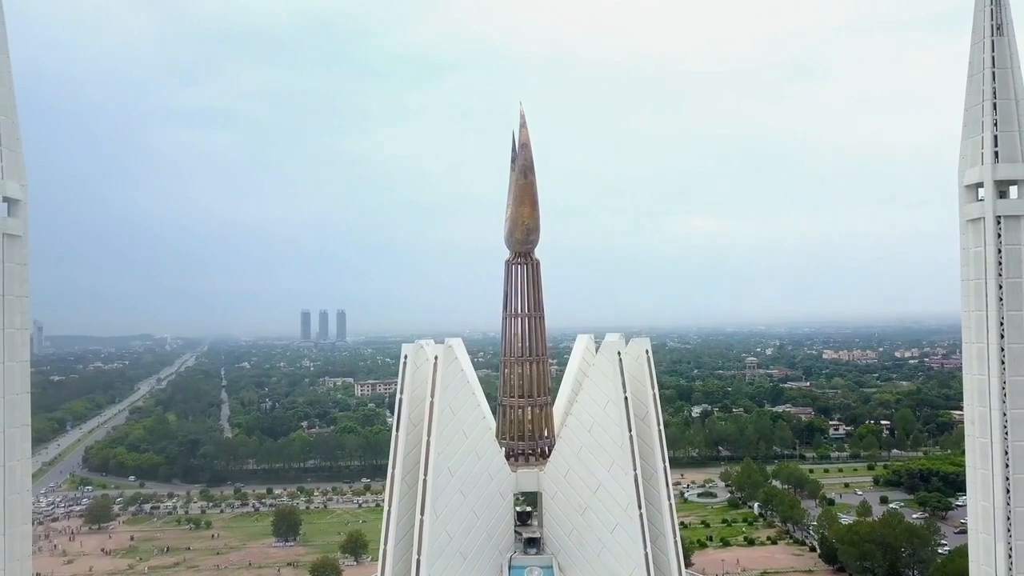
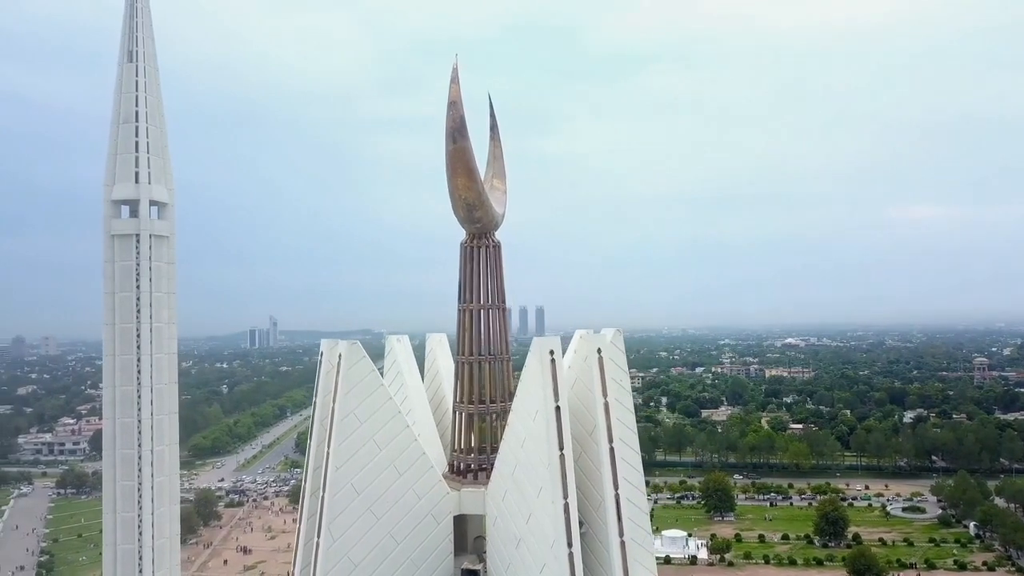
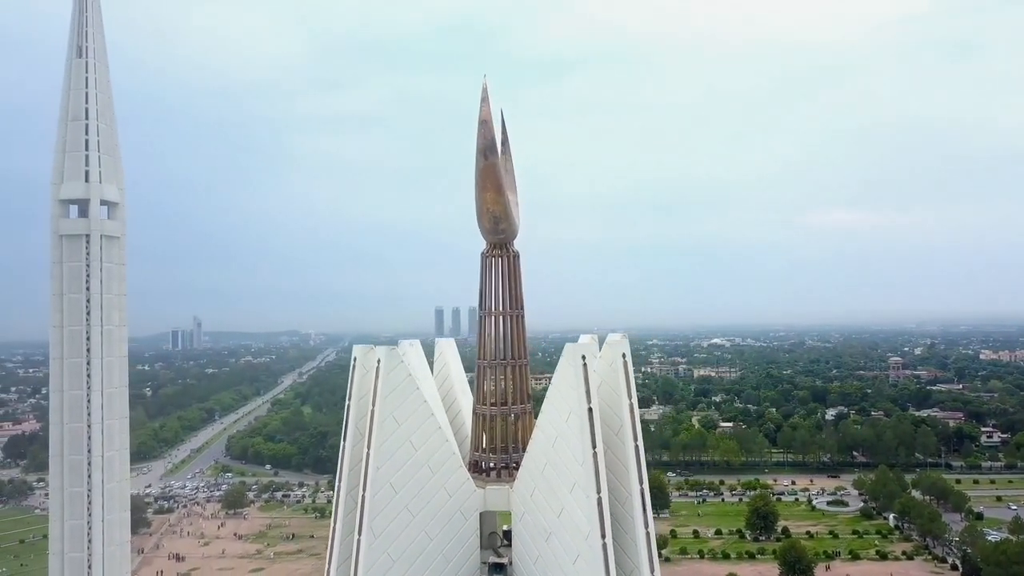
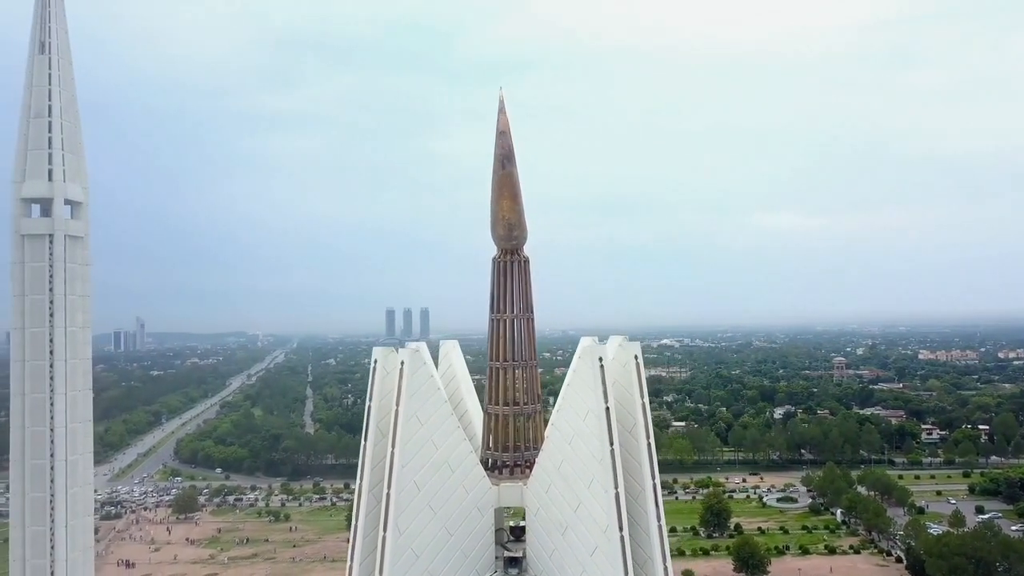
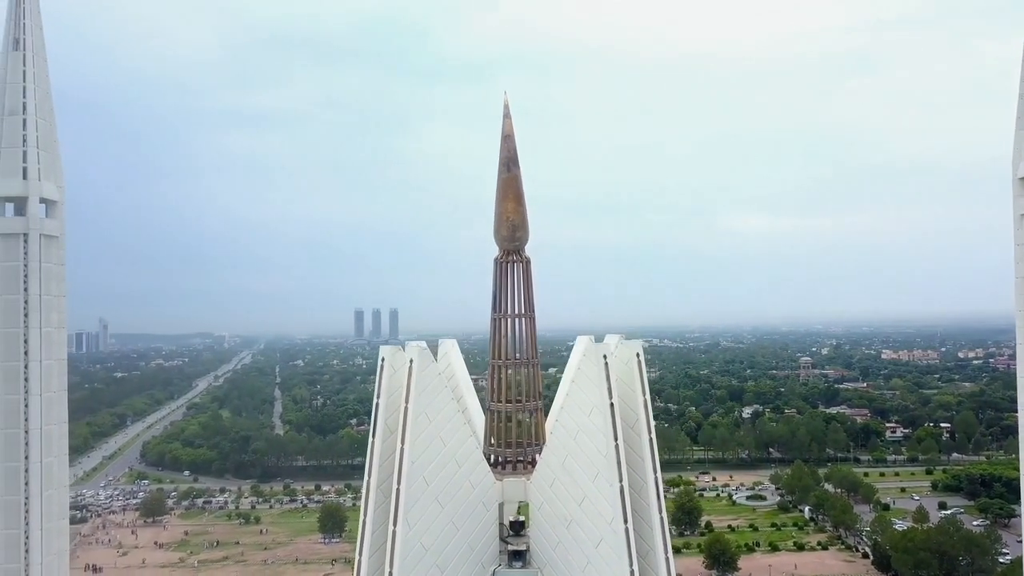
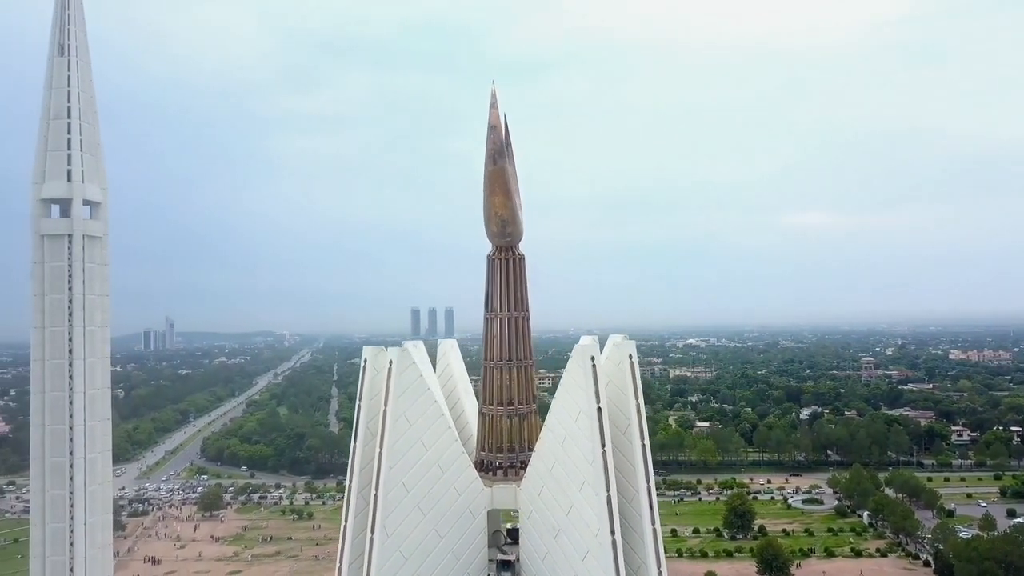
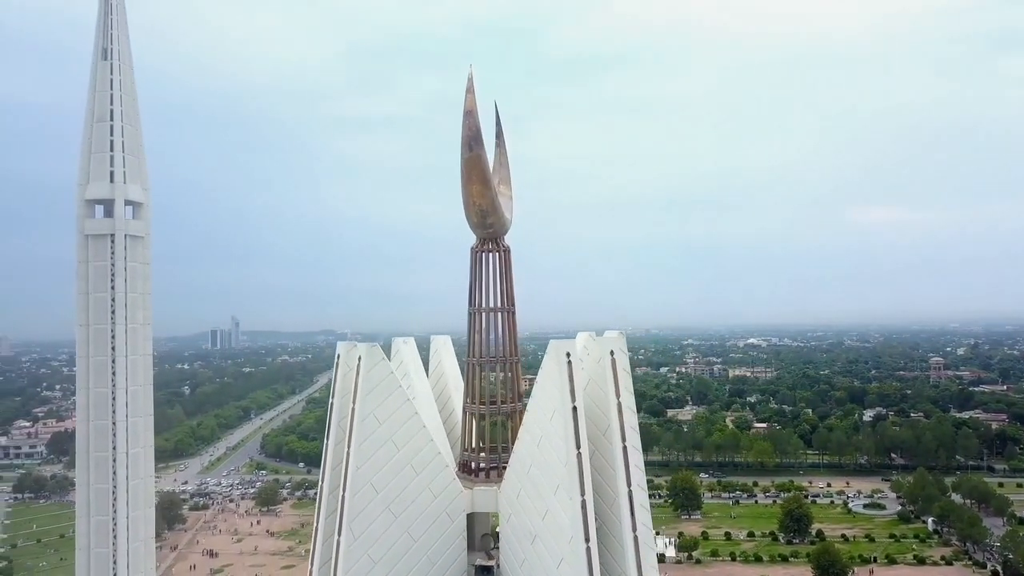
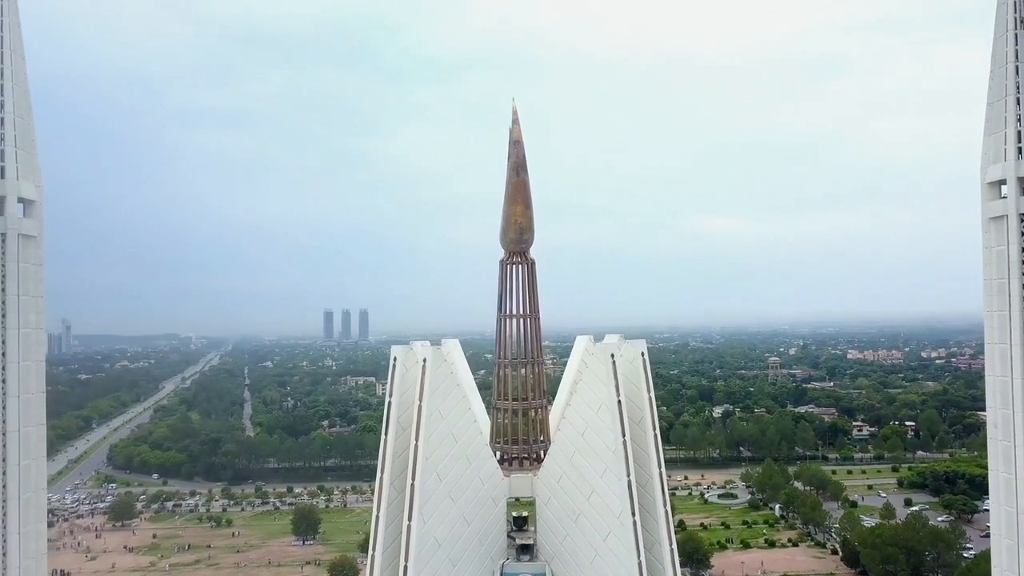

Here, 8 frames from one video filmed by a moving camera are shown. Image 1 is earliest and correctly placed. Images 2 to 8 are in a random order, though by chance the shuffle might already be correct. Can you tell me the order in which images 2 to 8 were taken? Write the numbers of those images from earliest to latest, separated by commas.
8, 5, 4, 6, 3, 7, 2
